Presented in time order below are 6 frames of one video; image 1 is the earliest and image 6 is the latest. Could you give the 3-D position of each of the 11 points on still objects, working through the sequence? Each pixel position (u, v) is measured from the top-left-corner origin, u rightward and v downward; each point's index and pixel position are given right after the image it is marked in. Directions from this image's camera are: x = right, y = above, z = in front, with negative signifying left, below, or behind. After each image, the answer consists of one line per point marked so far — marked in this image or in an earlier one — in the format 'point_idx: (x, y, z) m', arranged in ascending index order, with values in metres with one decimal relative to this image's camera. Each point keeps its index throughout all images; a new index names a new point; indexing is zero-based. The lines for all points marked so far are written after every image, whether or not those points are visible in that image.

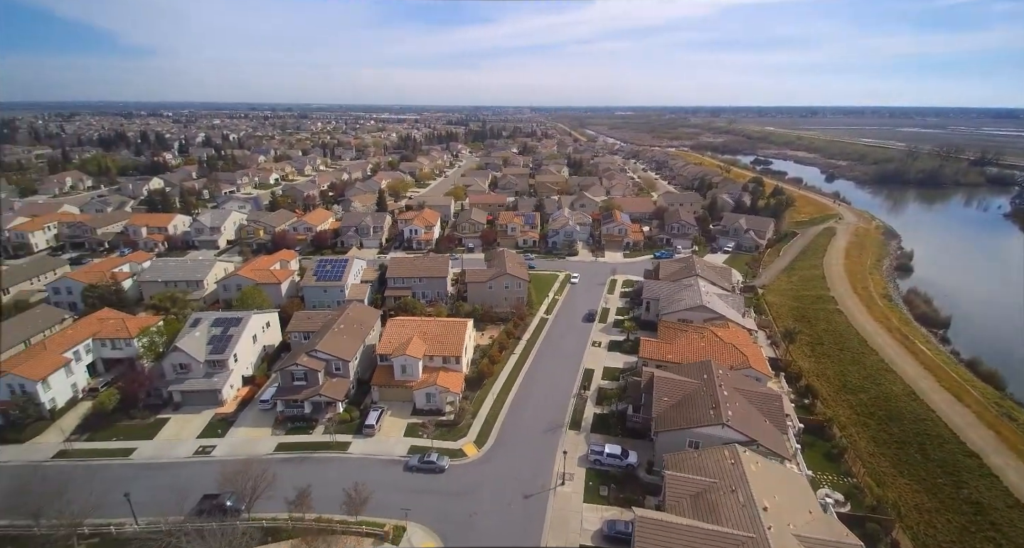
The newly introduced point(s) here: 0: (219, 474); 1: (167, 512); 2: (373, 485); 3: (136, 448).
0: (-10.8, -7.4, +18.1) m
1: (-11.5, -8.1, +16.5) m
2: (-5.1, -7.9, +18.4) m
3: (-15.0, -6.8, +18.9) m
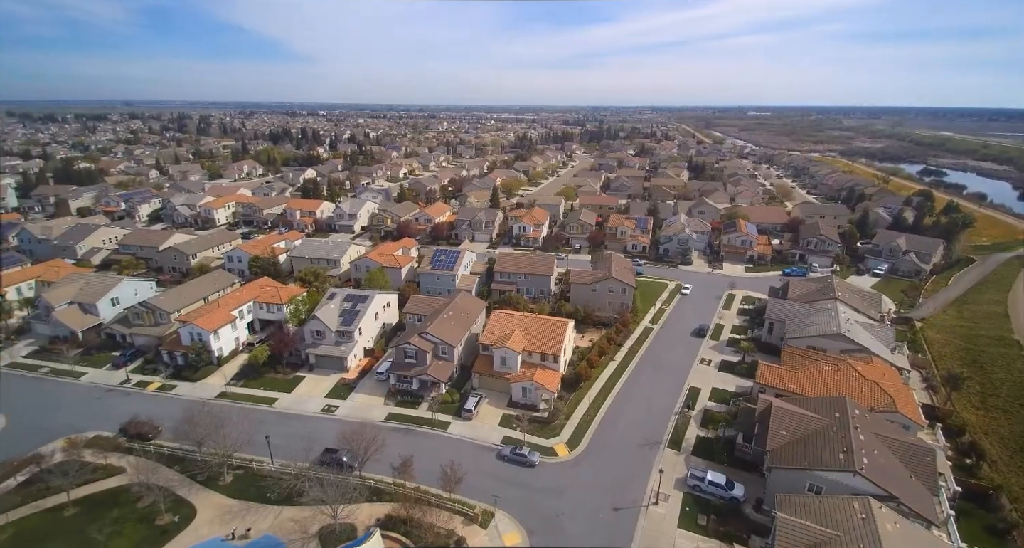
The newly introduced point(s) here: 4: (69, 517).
0: (-7.3, -6.6, +20.4) m
1: (-8.4, -7.2, +19.1) m
2: (-1.7, -7.6, +19.3) m
3: (-11.0, -5.7, +22.3) m
4: (-14.6, -8.1, +16.1) m
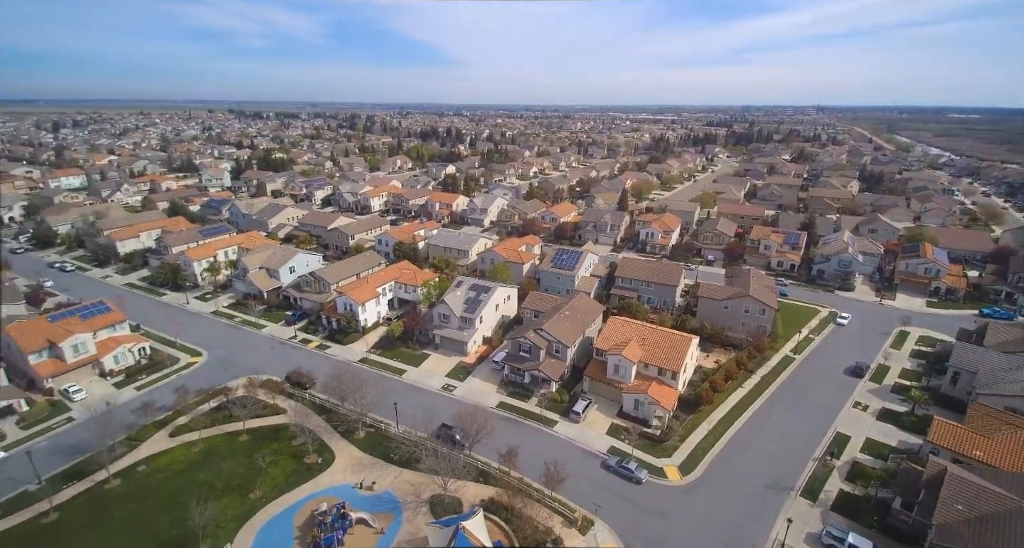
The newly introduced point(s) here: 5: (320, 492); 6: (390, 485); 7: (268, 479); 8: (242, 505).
0: (-2.6, -6.1, +21.9) m
1: (-4.1, -6.6, +20.9) m
2: (+2.3, -7.7, +19.2) m
3: (-5.5, -4.9, +24.6) m
4: (-11.0, -6.8, +19.8) m
5: (-6.8, -7.9, +17.7) m
6: (-4.4, -7.8, +18.2) m
7: (-9.0, -7.6, +18.1) m
8: (-9.3, -8.0, +16.9) m
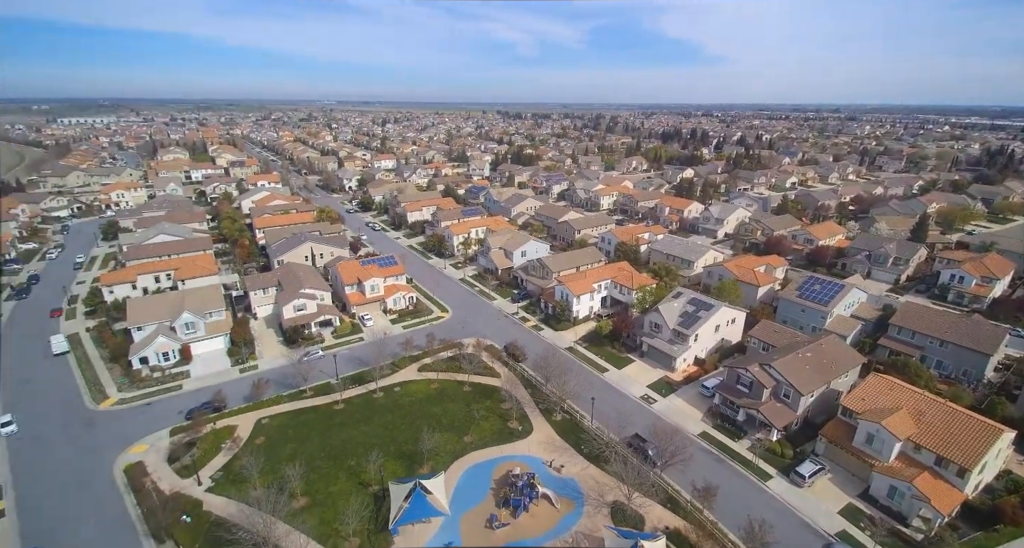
0: (+6.1, -6.5, +20.9) m
1: (+4.3, -6.6, +20.8) m
2: (+8.7, -8.7, +16.2) m
3: (+5.2, -4.8, +24.7) m
4: (-2.1, -5.6, +23.3) m
5: (+0.1, -7.3, +19.4) m
6: (+2.5, -7.7, +18.7) m
7: (-1.4, -6.6, +20.8) m
8: (-2.3, -7.0, +20.0) m
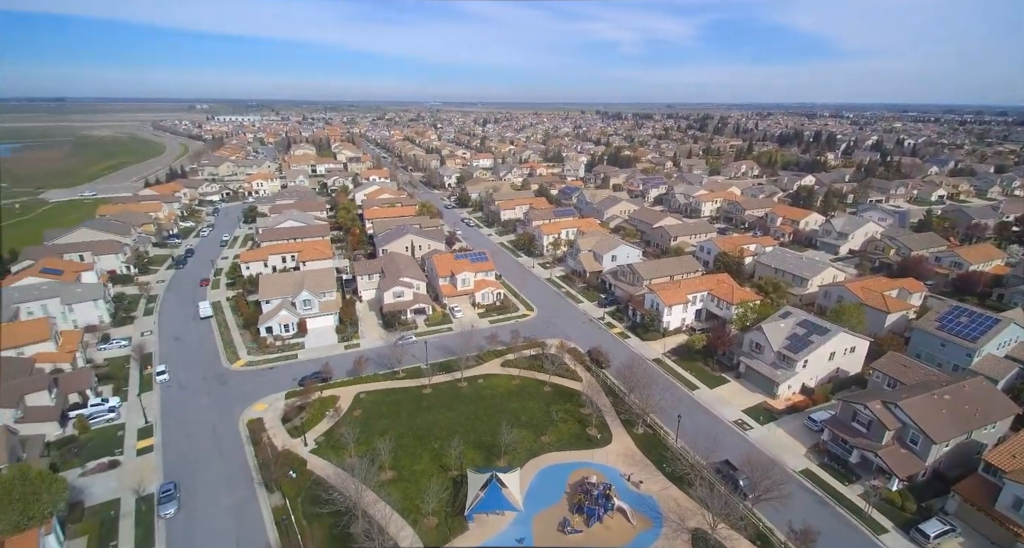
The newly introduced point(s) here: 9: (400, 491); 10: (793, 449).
0: (+9.4, -7.1, +19.1) m
1: (+7.5, -7.1, +19.5) m
2: (+10.7, -9.4, +14.1) m
3: (+9.4, -5.4, +23.1) m
4: (+1.9, -5.7, +23.3) m
5: (+3.1, -7.4, +19.0) m
6: (+5.2, -8.0, +17.8) m
7: (+2.0, -6.7, +20.7) m
8: (+0.9, -7.0, +20.1) m
9: (-4.1, -7.9, +17.8) m
10: (+11.4, -6.9, +19.2) m
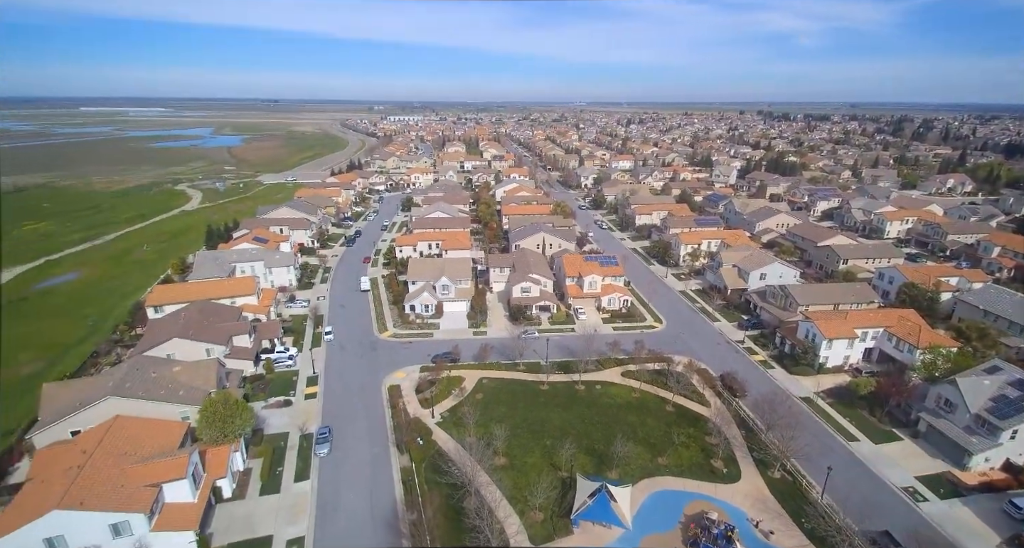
0: (+13.2, -8.3, +15.5) m
1: (+11.6, -8.1, +16.4) m
2: (+12.7, -10.7, +10.4) m
3: (+14.6, -6.7, +19.2) m
4: (+7.5, -6.2, +21.7) m
5: (+7.2, -8.0, +17.3) m
6: (+8.8, -8.7, +15.5) m
7: (+6.7, -7.2, +19.3) m
8: (+5.4, -7.3, +19.0) m
9: (-0.1, -7.7, +18.4) m
10: (+15.1, -8.4, +15.0) m
